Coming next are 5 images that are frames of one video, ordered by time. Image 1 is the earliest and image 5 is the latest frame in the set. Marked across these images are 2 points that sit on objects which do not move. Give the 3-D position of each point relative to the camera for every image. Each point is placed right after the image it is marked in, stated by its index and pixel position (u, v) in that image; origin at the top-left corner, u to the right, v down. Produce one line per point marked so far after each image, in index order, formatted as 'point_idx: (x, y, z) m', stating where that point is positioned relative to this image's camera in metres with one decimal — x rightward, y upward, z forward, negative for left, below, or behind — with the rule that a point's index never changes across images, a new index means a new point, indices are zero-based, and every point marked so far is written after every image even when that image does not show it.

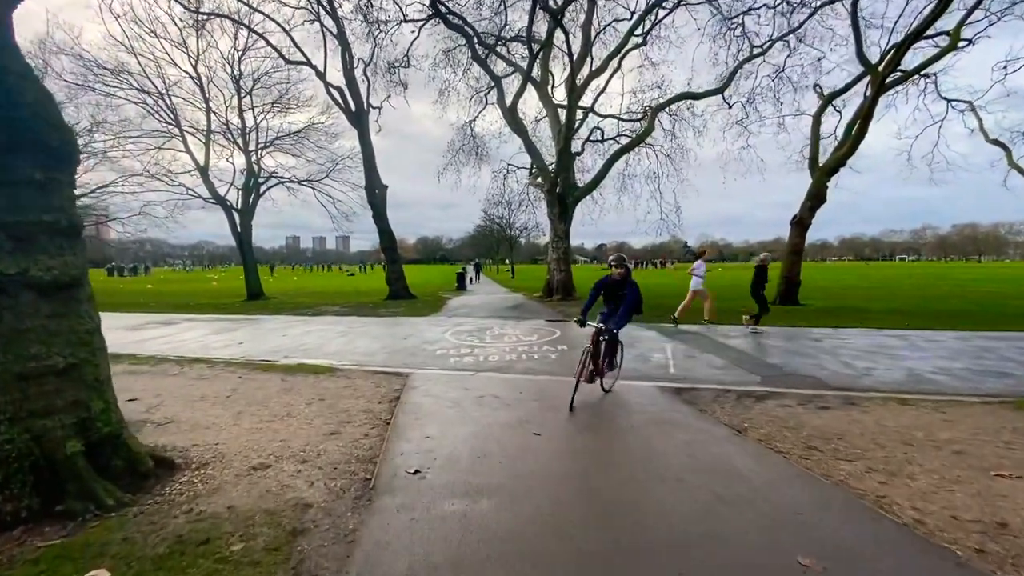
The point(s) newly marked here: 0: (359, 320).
0: (-5.6, -1.2, +17.9) m
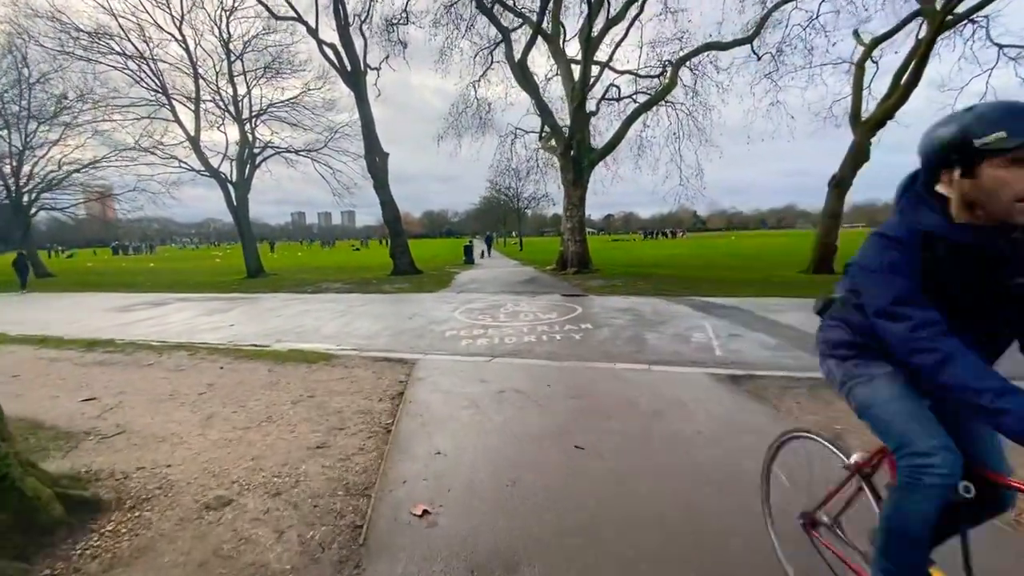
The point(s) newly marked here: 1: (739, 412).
0: (-5.1, -0.3, +16.6) m
1: (+2.6, -1.4, +5.5) m
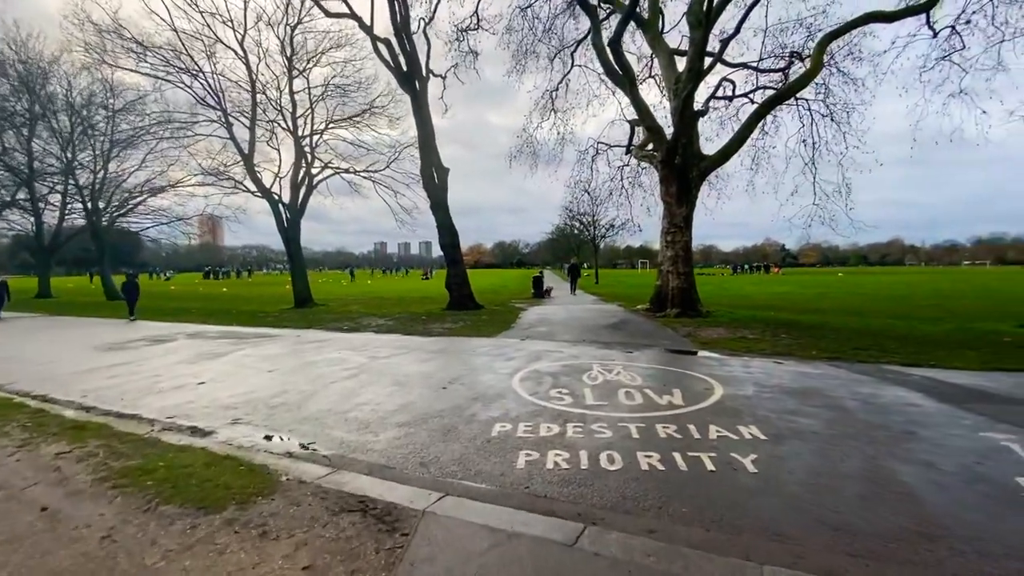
0: (-3.0, -1.4, +12.6) m
1: (+3.0, -1.9, +0.5) m
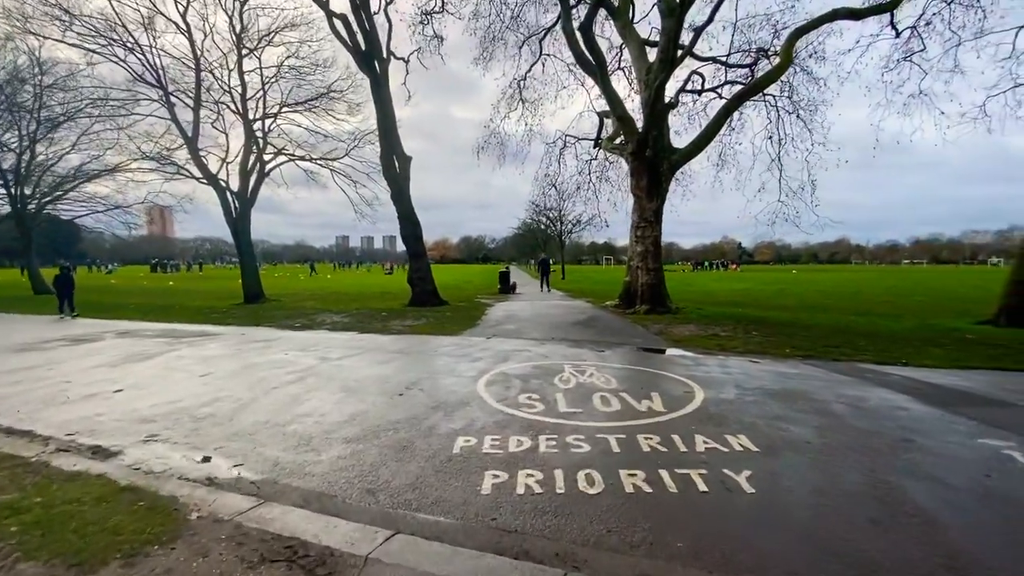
0: (-3.8, -1.3, +11.6) m
1: (+3.0, -1.9, -0.1) m
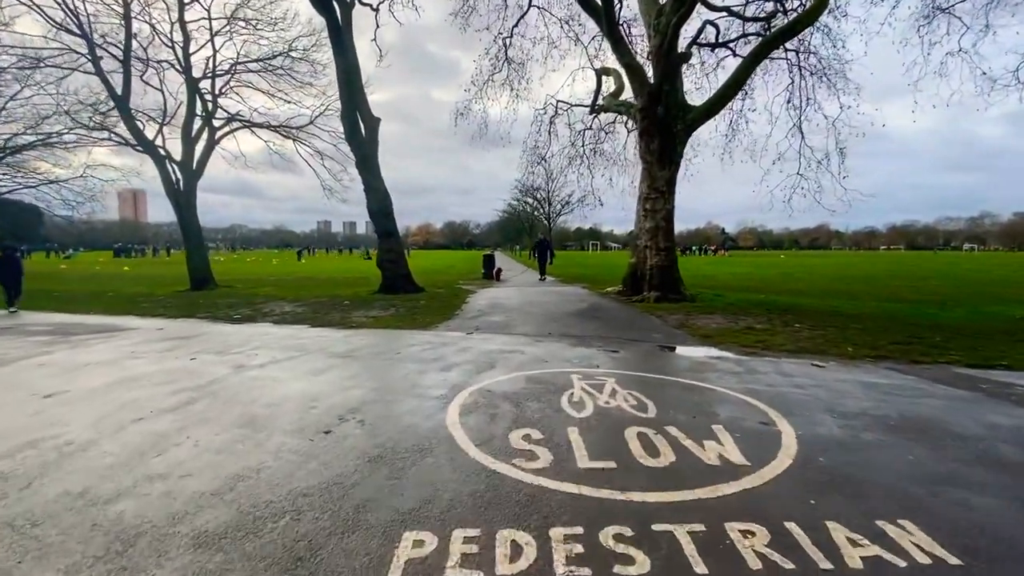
0: (-4.1, -1.0, +9.0) m
1: (+3.1, -1.9, -2.4) m
